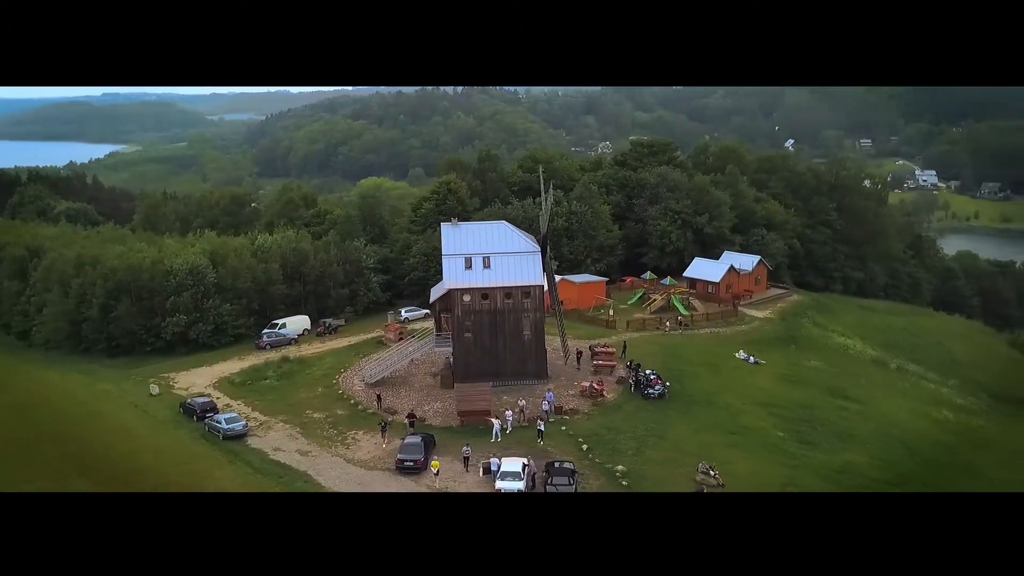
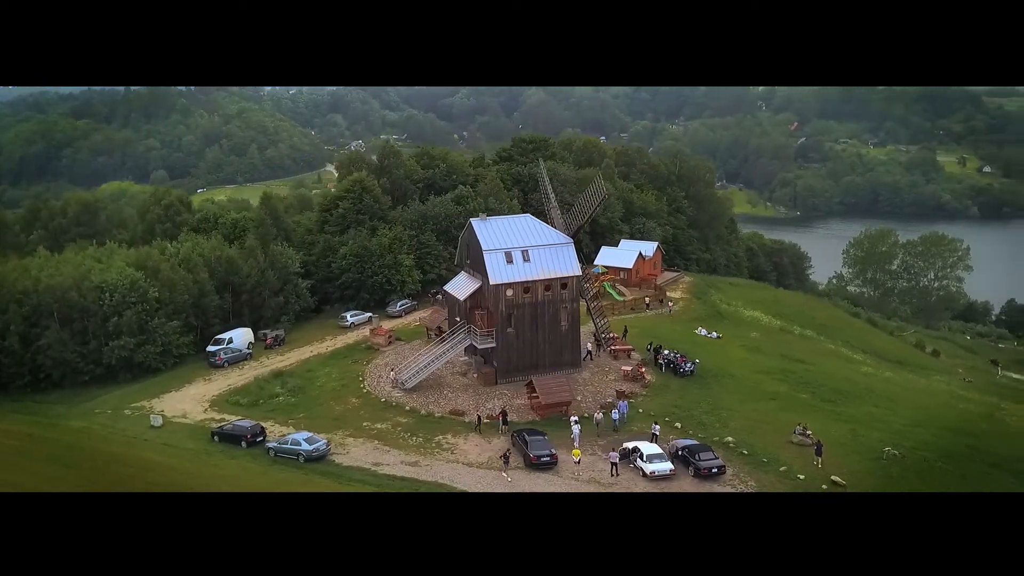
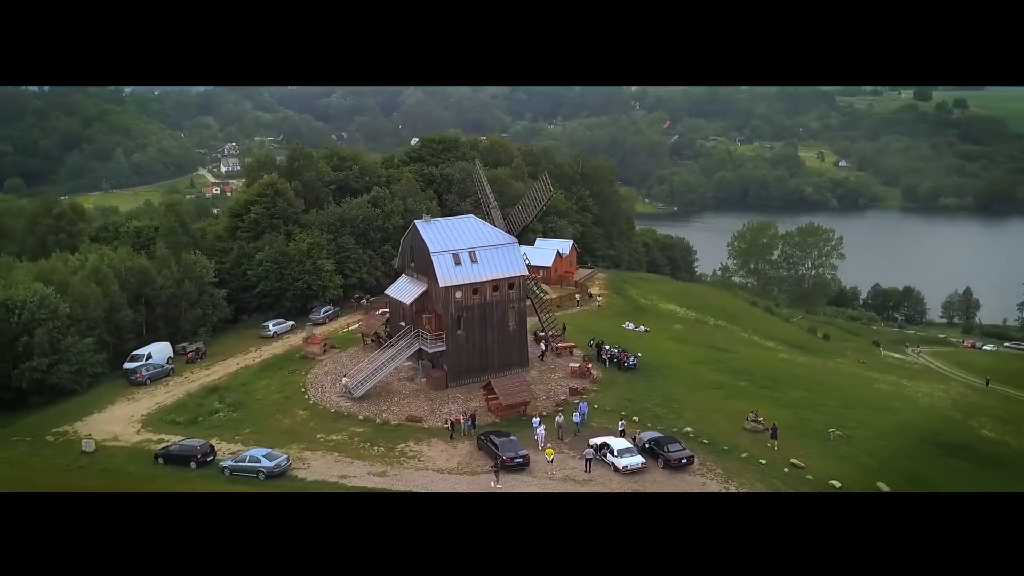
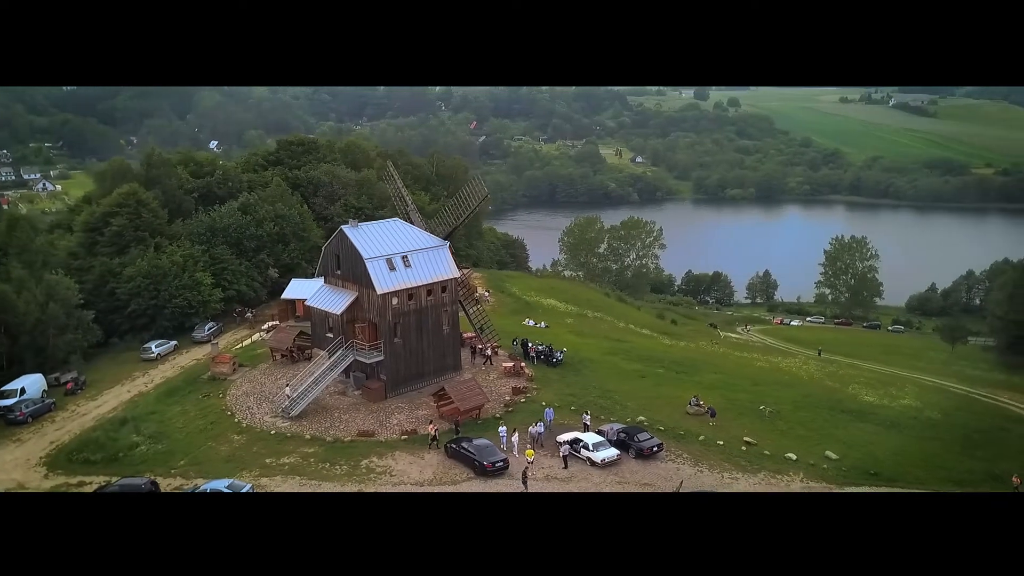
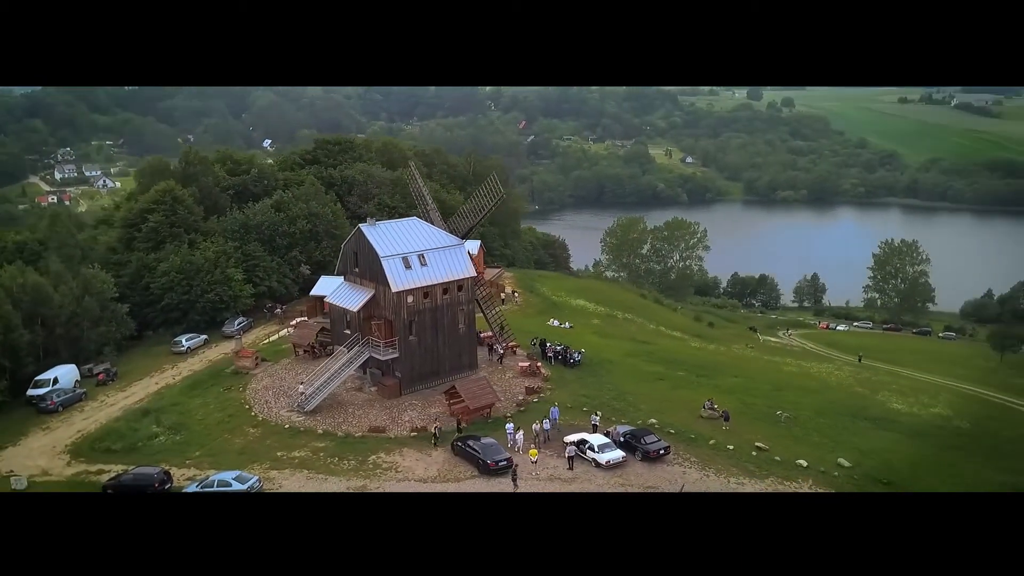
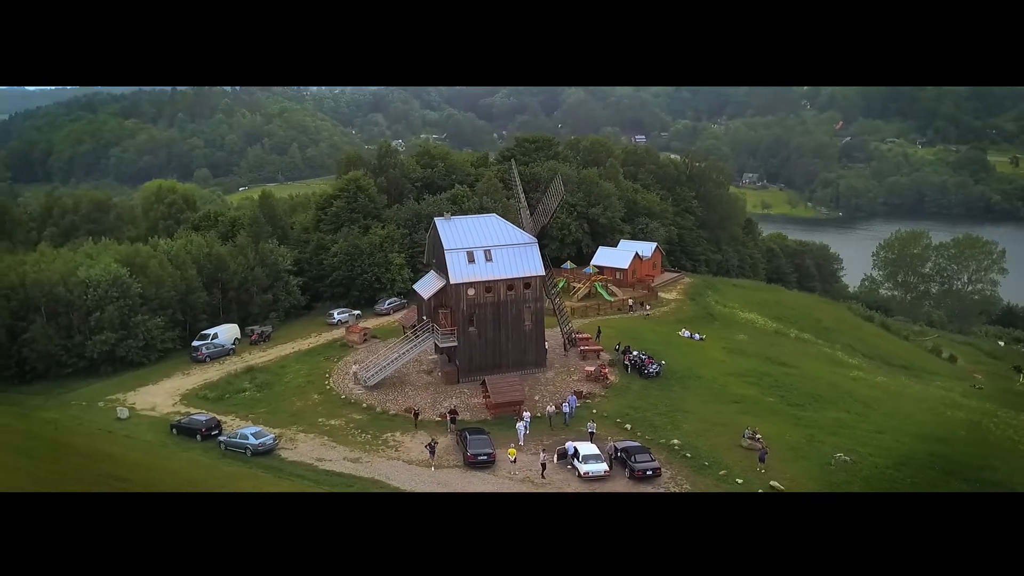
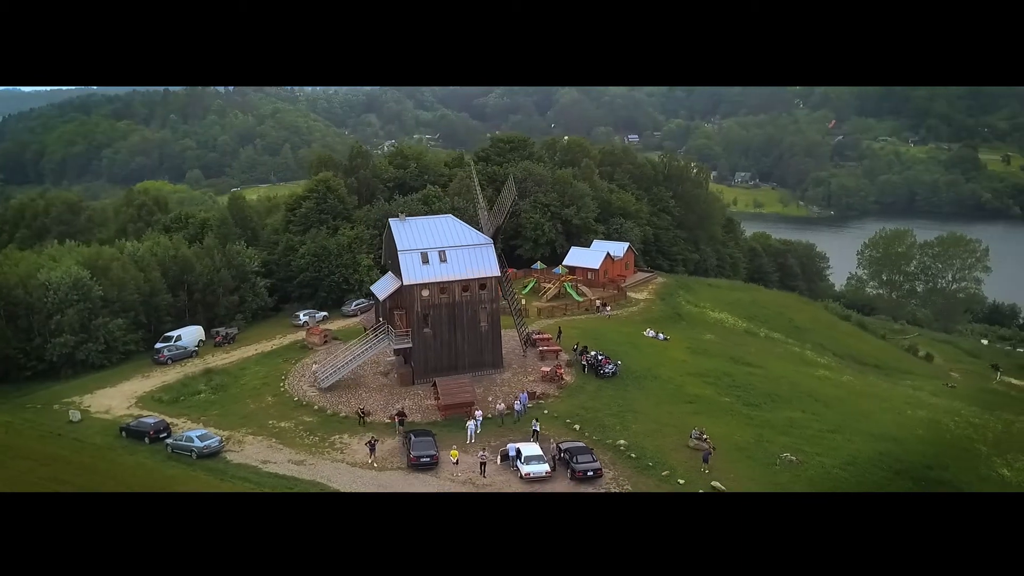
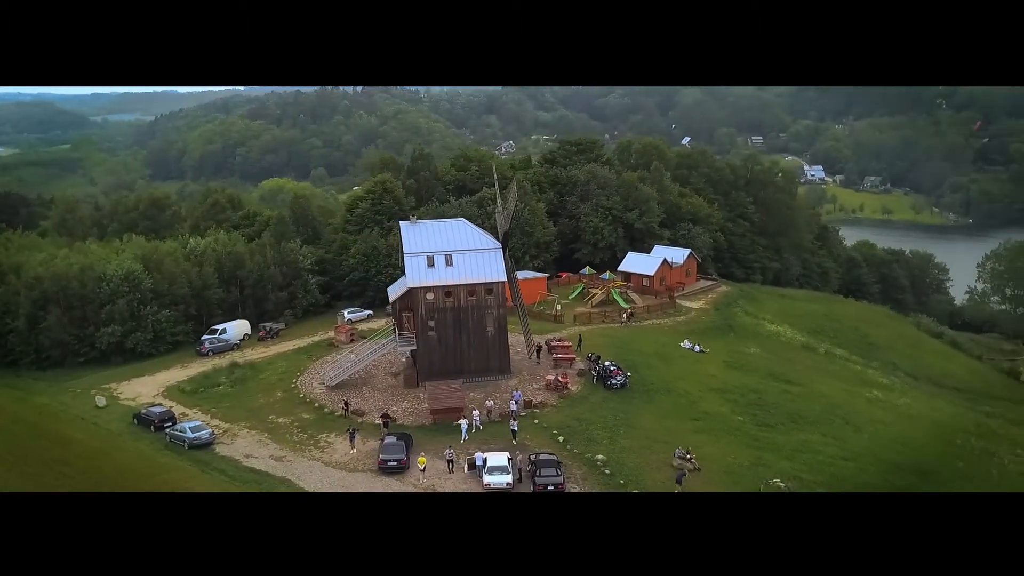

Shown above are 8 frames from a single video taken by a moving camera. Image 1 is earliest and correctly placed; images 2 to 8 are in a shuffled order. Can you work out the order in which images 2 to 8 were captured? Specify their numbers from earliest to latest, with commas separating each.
8, 7, 6, 2, 3, 5, 4
